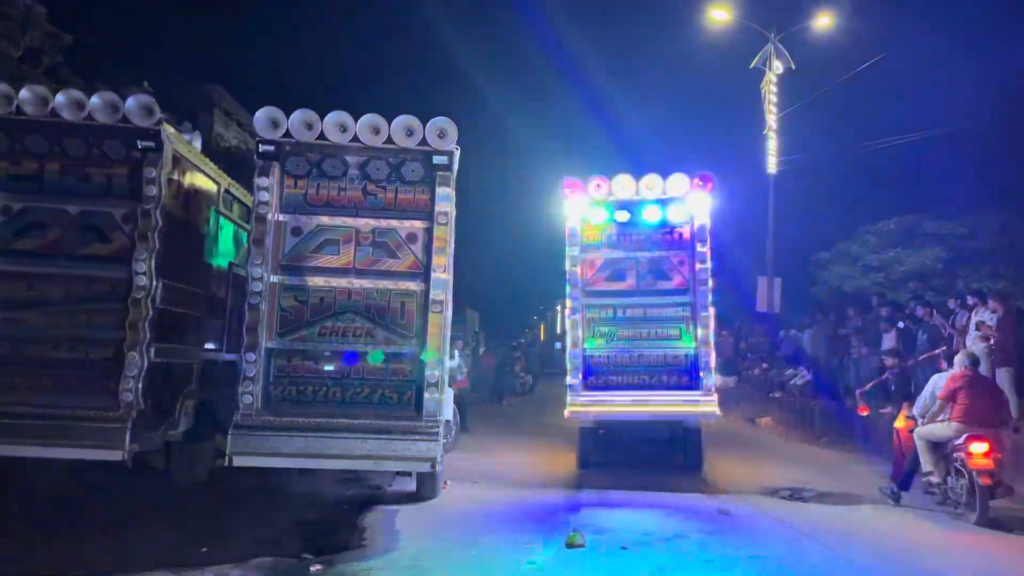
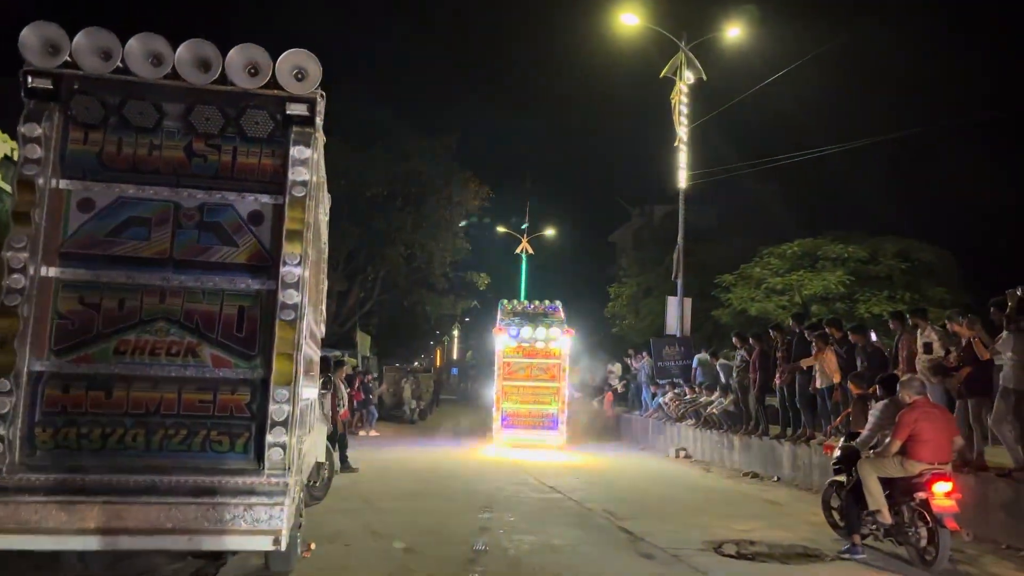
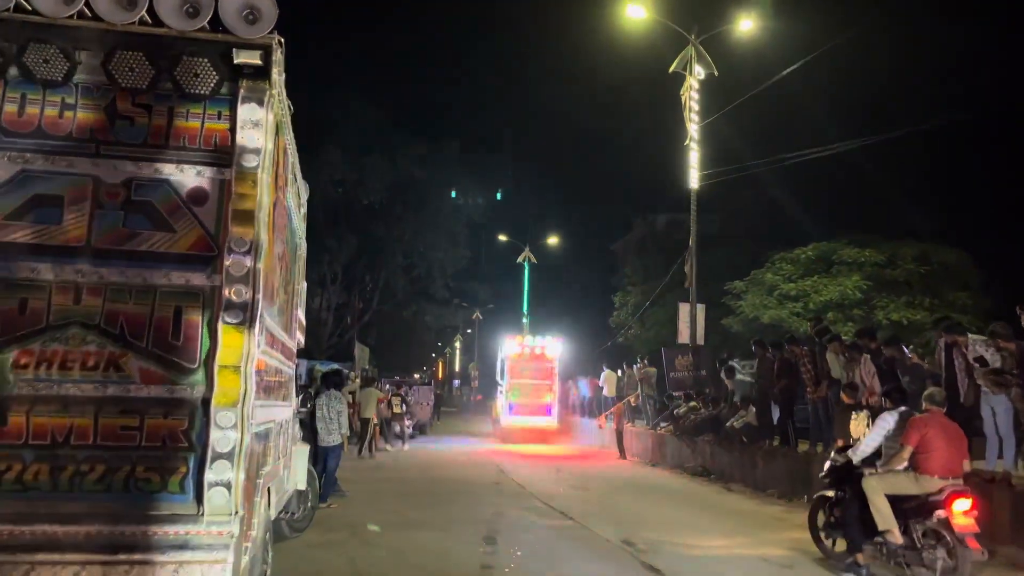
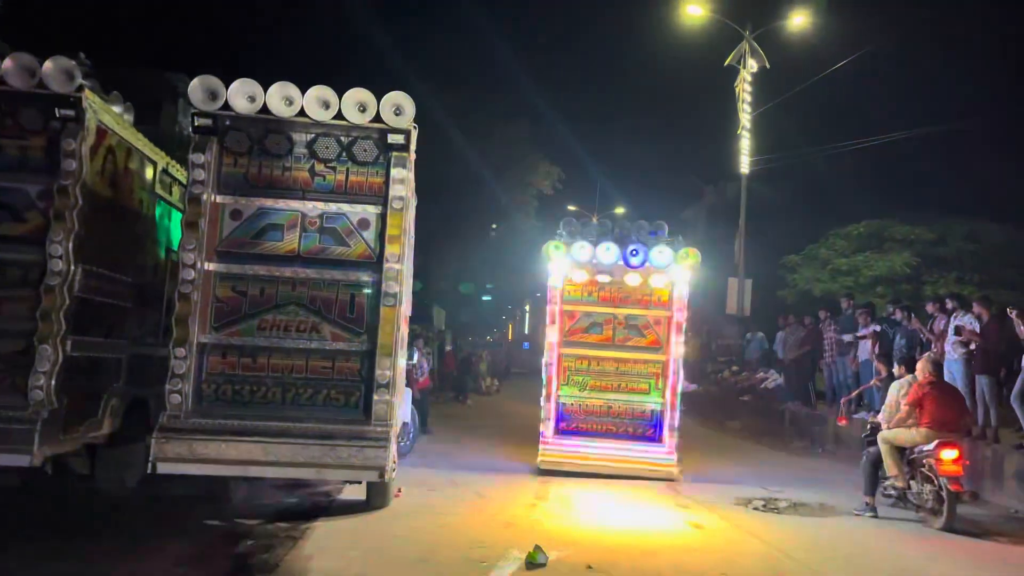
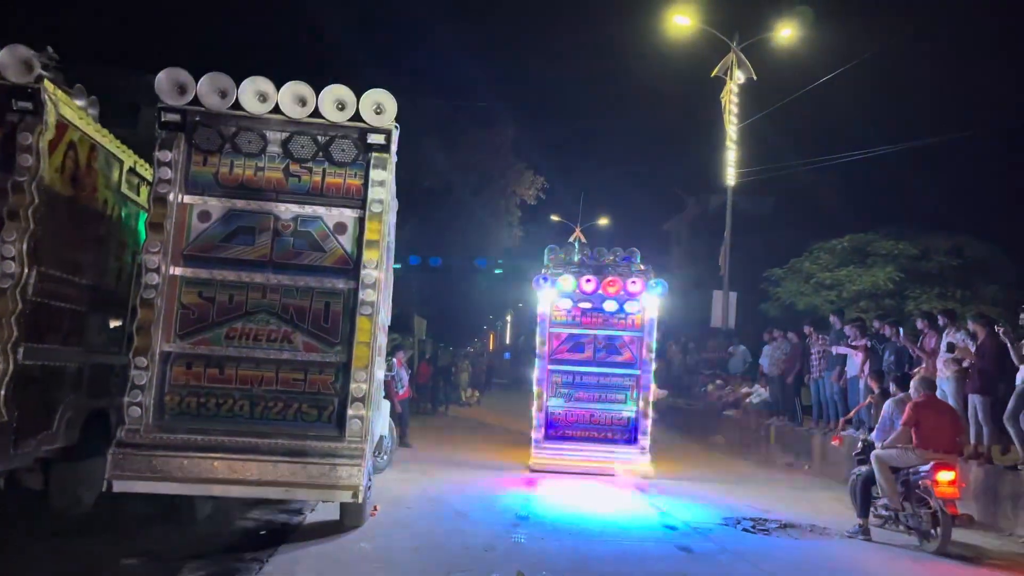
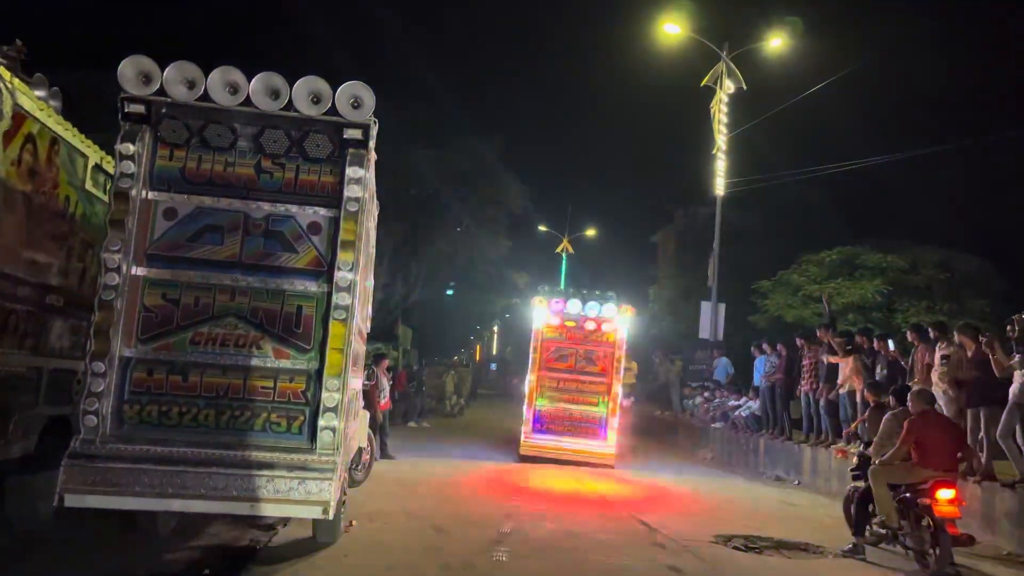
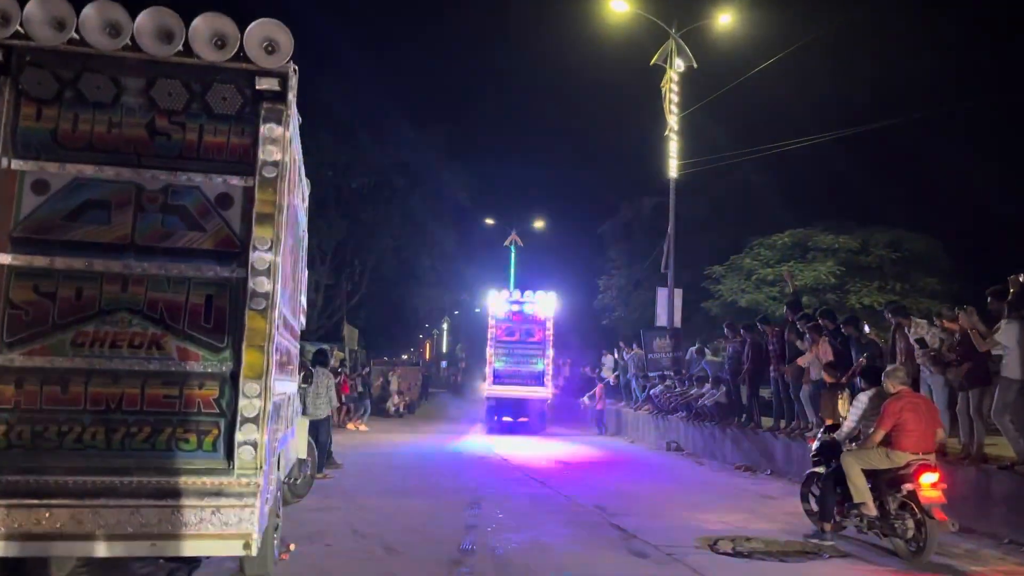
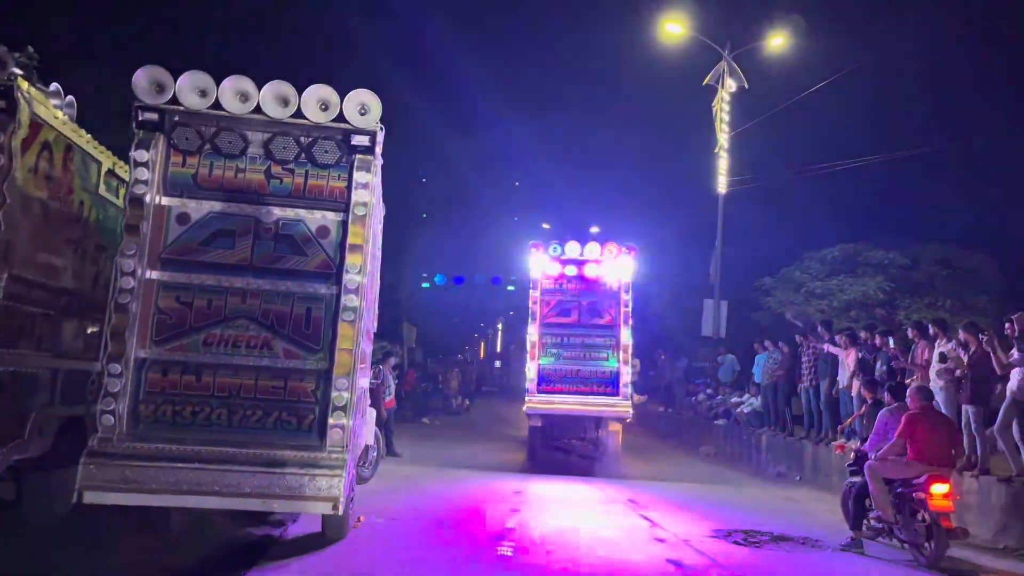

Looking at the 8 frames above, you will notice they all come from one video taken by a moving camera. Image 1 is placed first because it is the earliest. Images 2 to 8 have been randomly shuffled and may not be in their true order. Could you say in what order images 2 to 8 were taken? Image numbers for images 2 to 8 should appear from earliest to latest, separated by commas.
4, 5, 8, 6, 2, 7, 3
